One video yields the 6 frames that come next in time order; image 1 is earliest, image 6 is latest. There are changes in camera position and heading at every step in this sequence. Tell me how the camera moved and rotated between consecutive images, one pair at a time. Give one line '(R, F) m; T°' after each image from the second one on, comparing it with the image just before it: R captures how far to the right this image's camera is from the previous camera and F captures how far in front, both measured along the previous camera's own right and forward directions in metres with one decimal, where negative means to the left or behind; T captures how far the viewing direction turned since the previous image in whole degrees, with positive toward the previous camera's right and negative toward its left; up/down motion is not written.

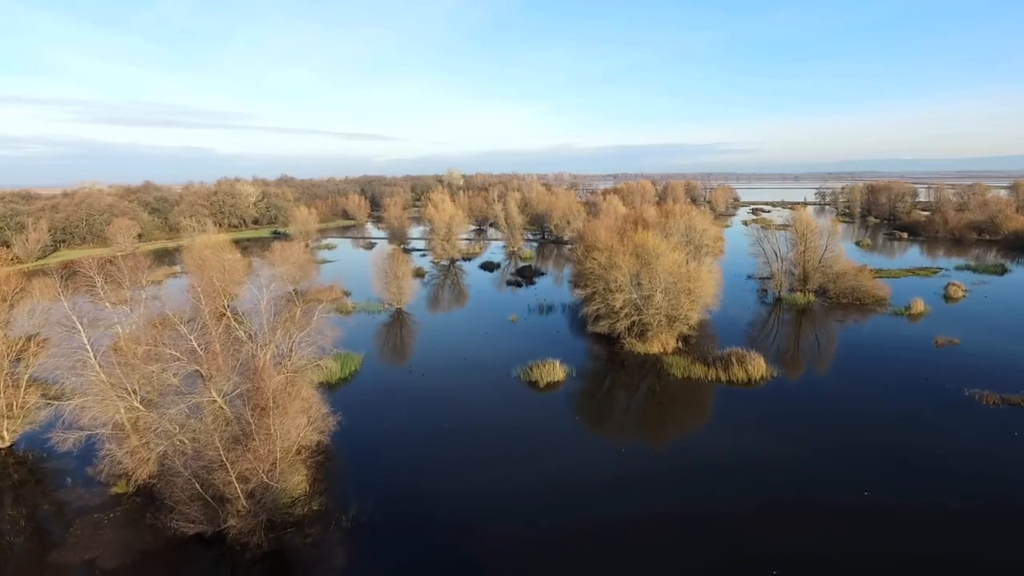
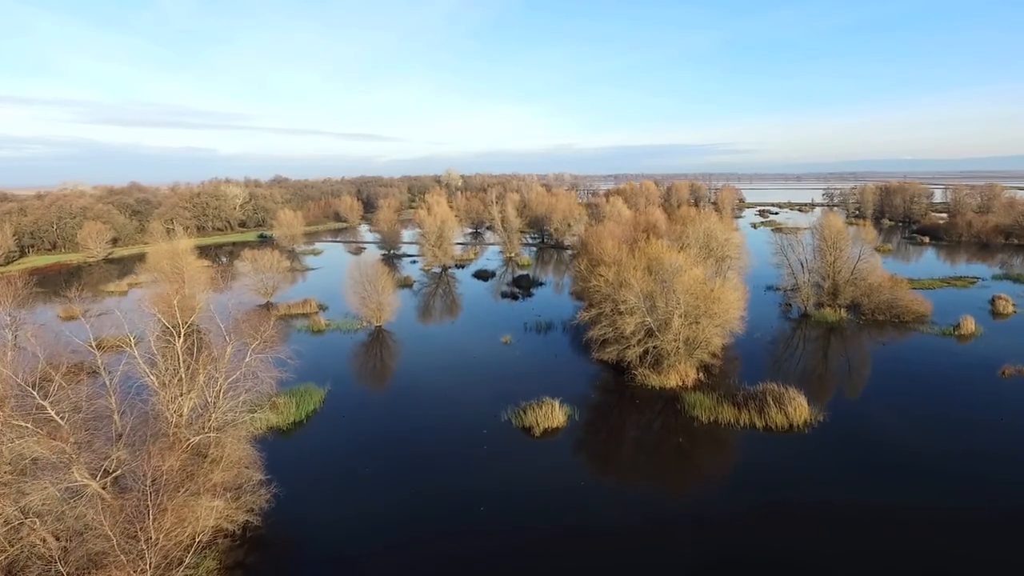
(+0.4, +4.2) m; 0°
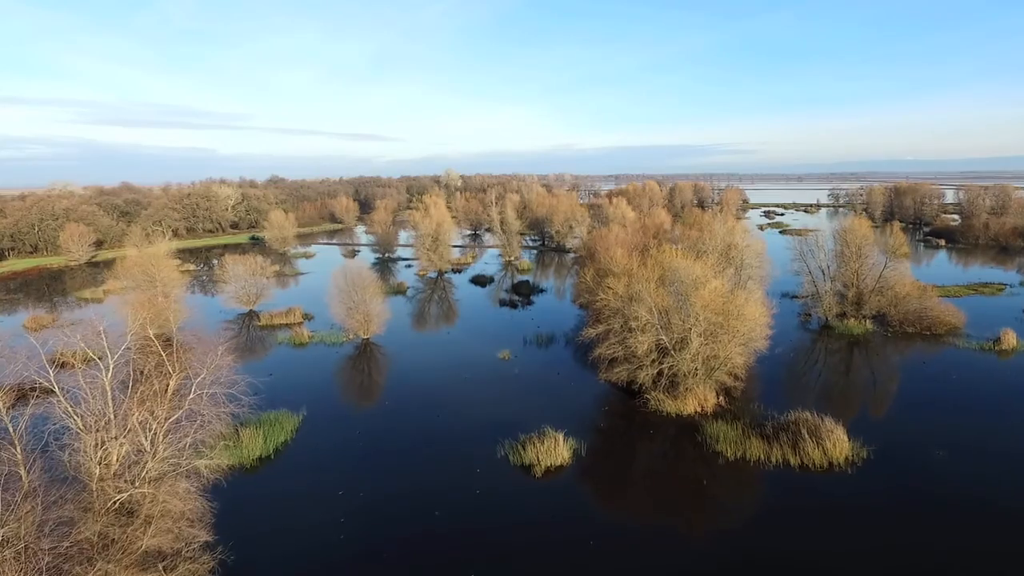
(+0.1, +2.5) m; 0°
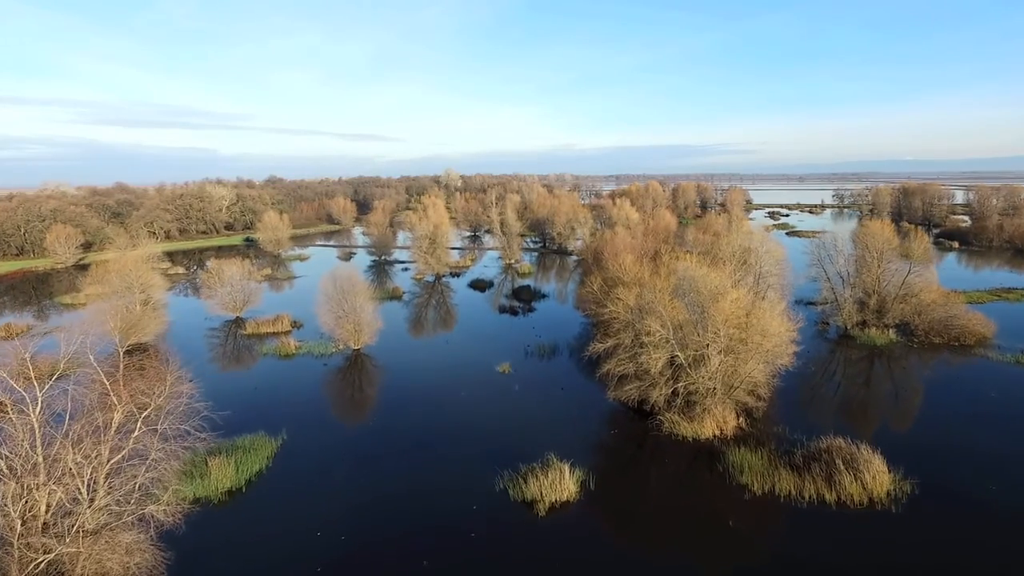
(0.0, +1.9) m; 0°
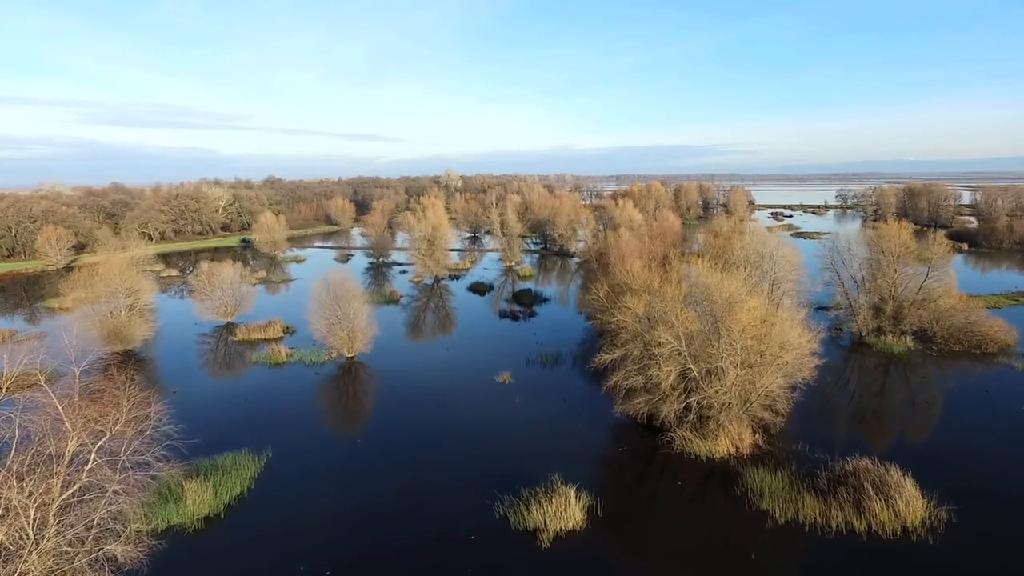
(0.0, +1.2) m; 0°
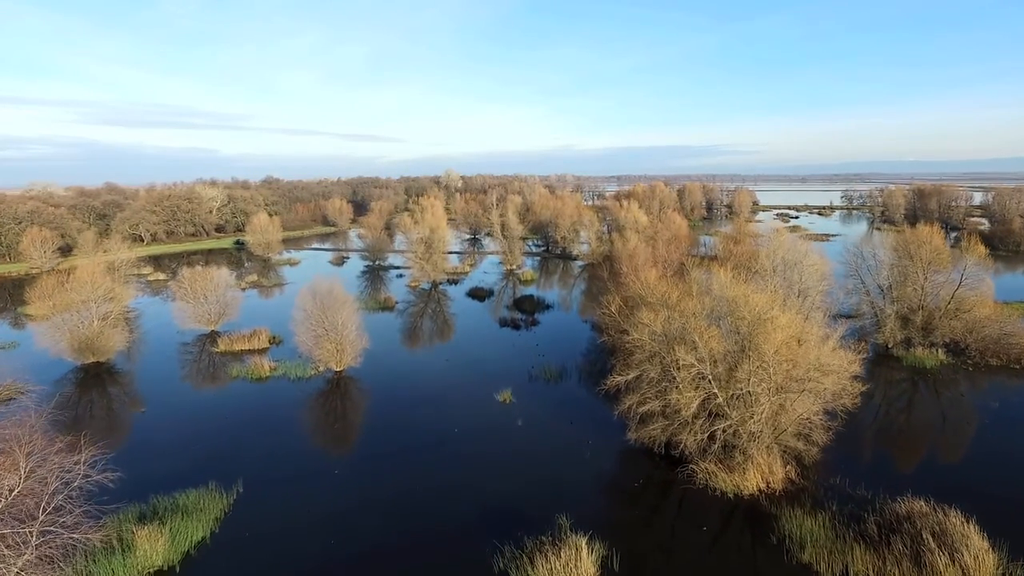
(0.0, +2.0) m; 0°
